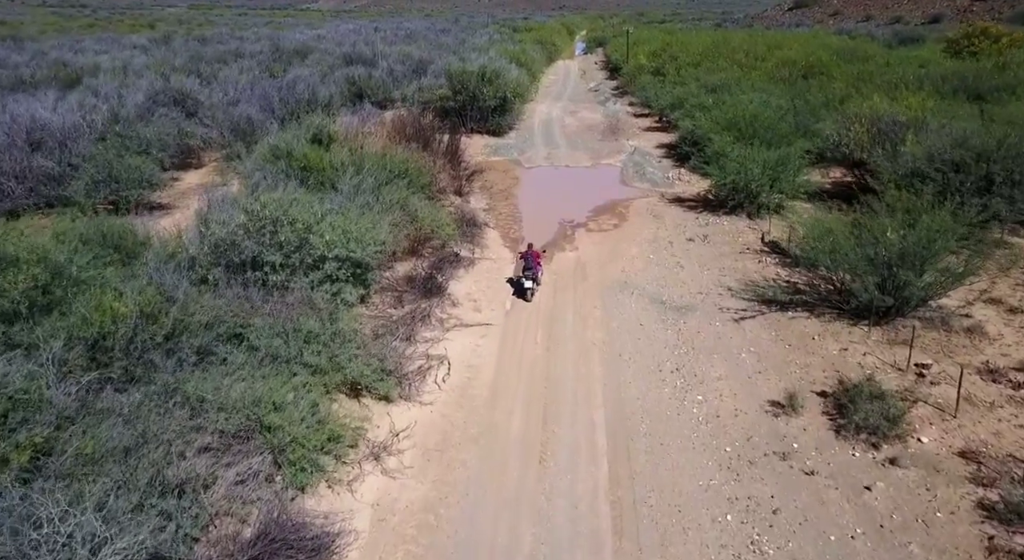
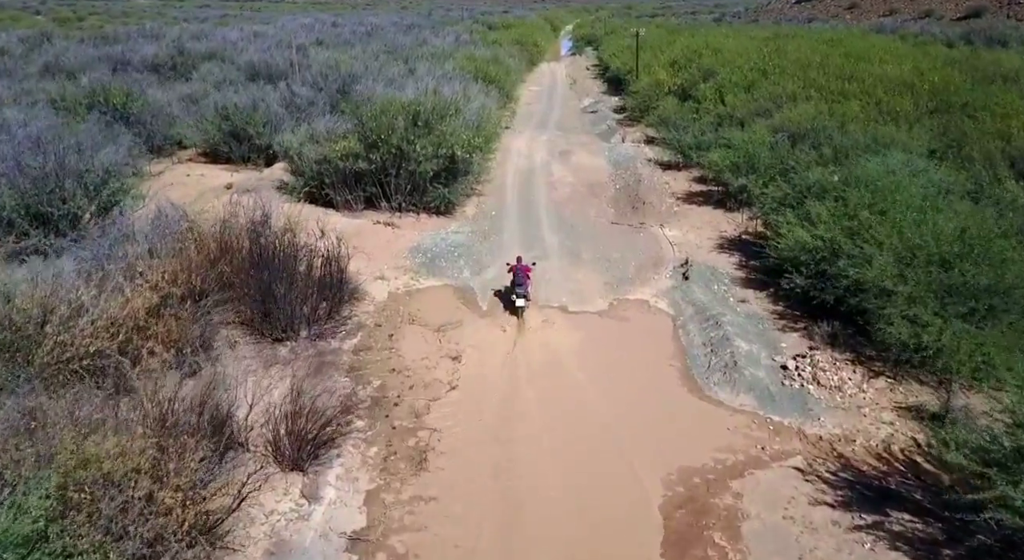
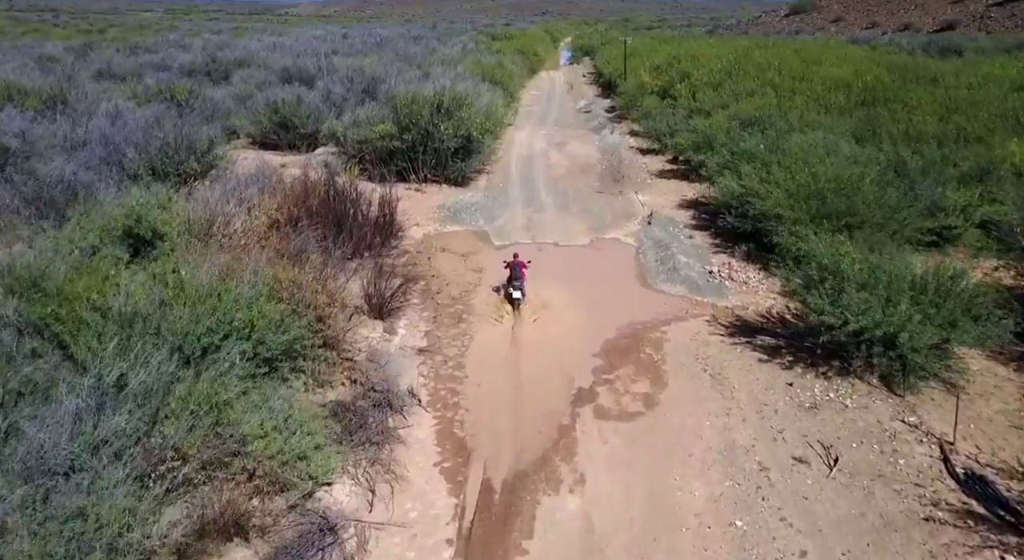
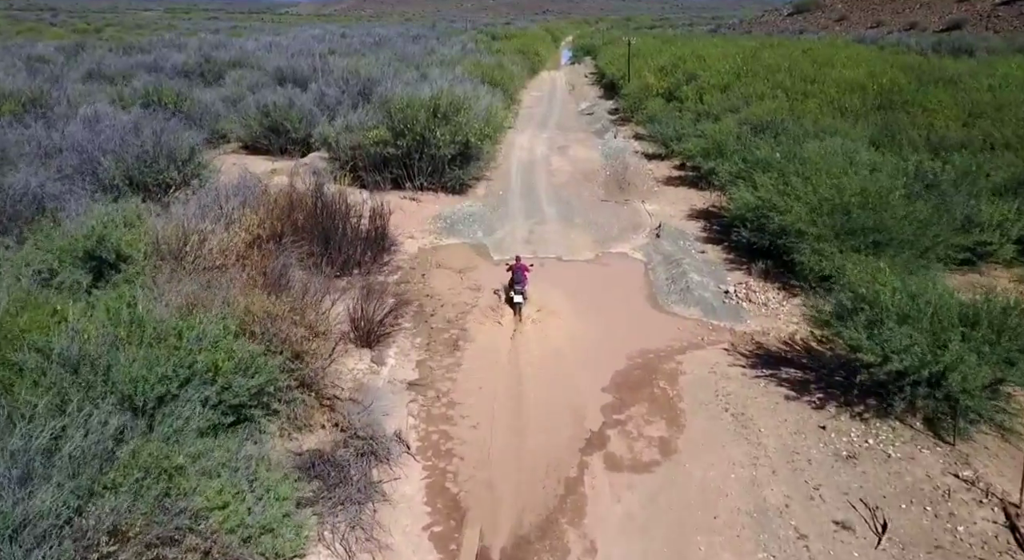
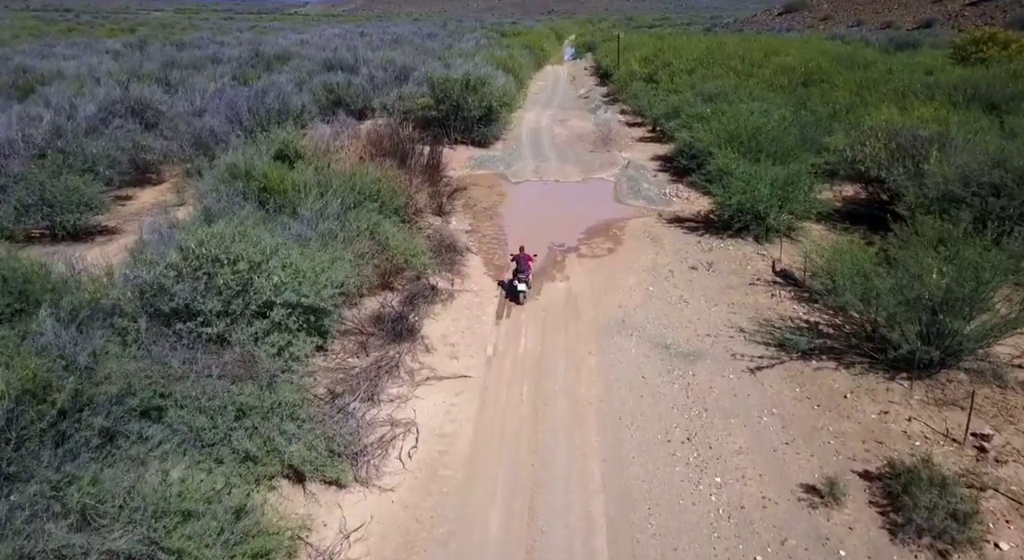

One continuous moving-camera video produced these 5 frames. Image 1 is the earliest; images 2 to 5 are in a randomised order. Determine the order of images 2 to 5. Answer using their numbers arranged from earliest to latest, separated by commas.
5, 3, 4, 2
